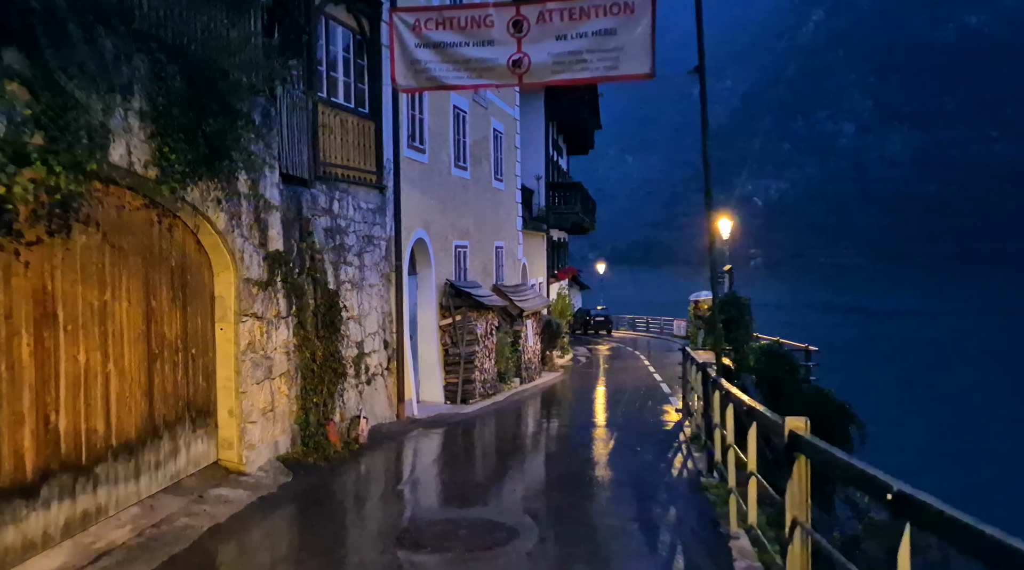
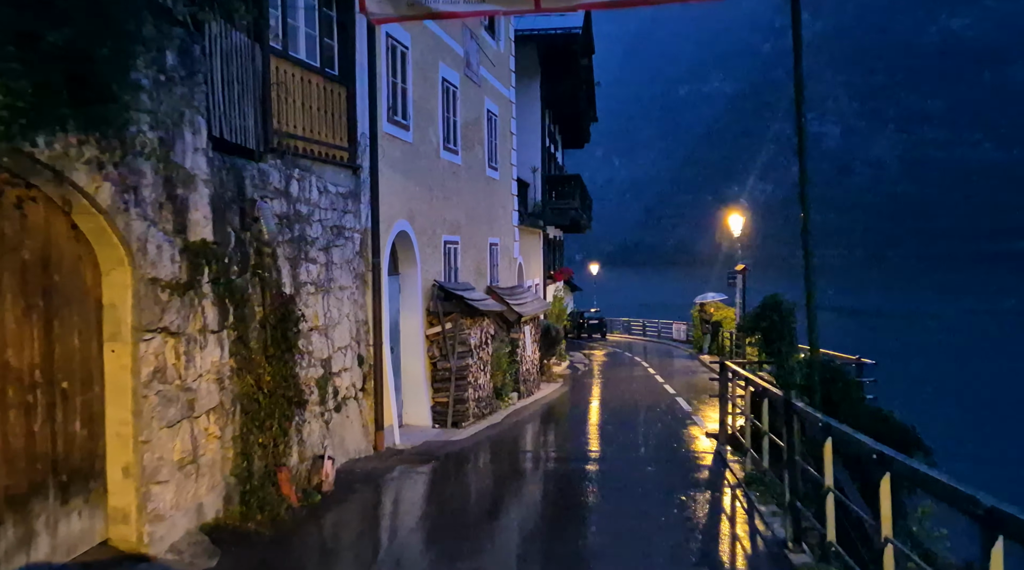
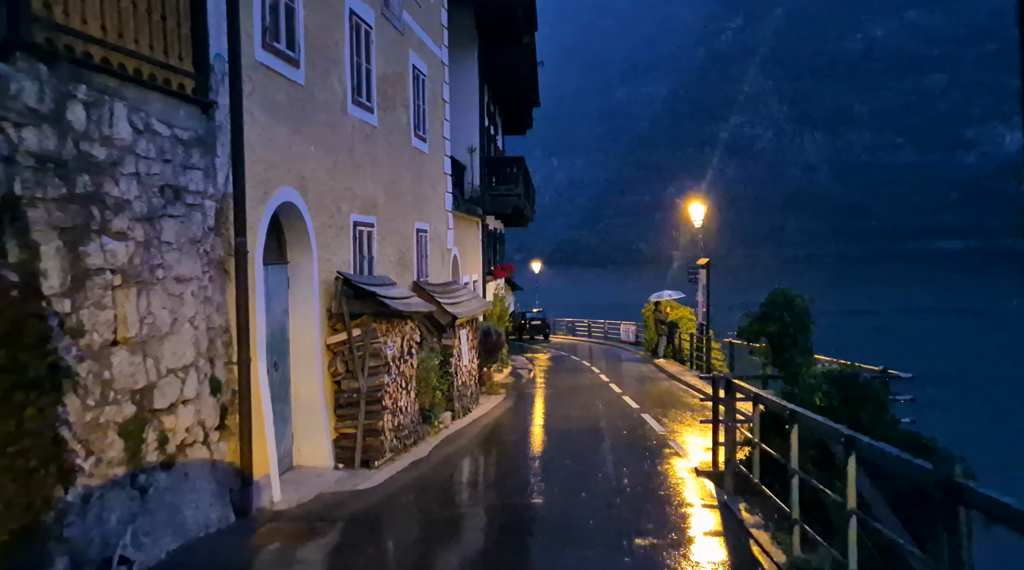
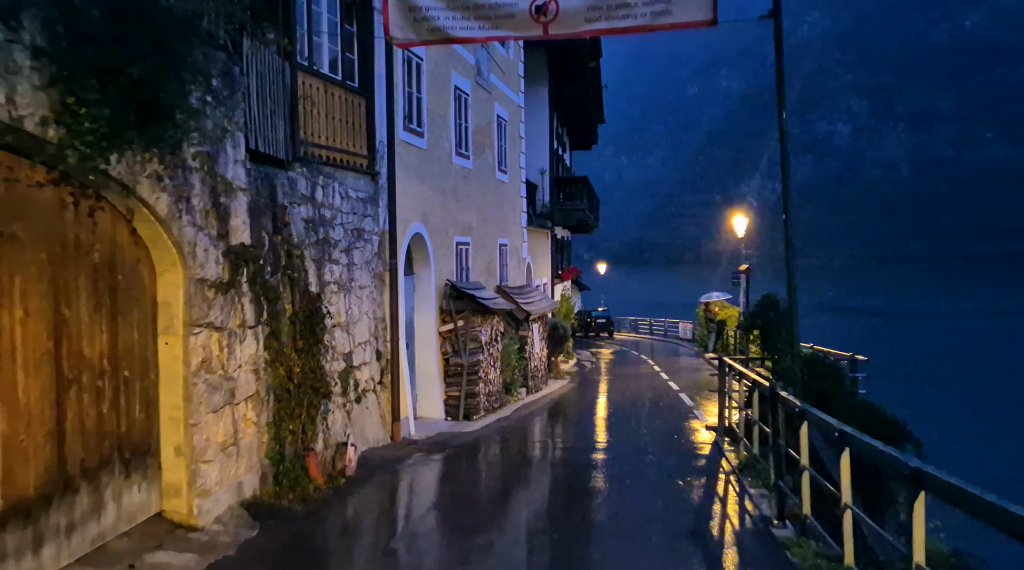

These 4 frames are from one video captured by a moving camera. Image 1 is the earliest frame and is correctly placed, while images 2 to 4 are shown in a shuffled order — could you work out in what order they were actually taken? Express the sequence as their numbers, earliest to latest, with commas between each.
4, 2, 3
